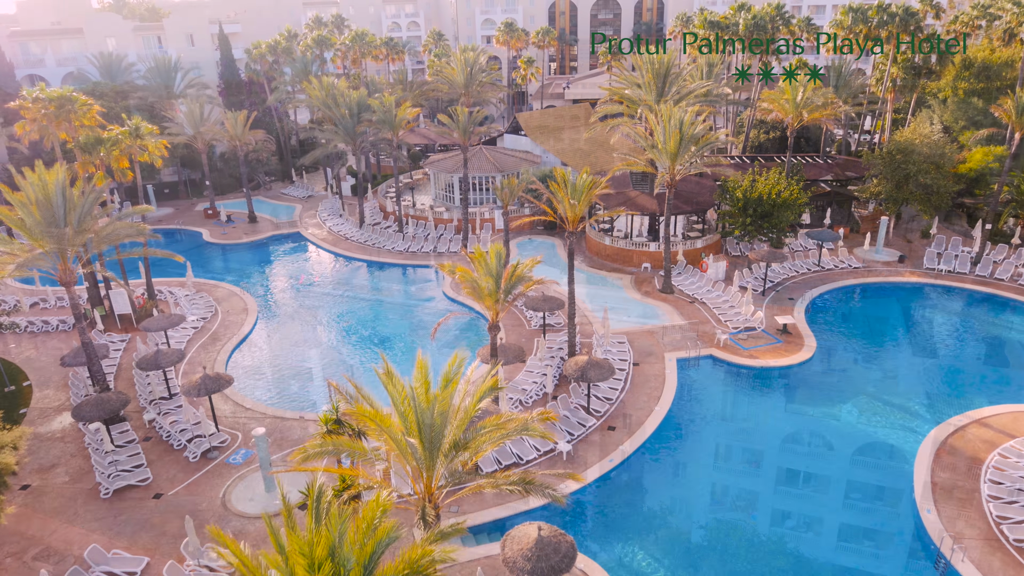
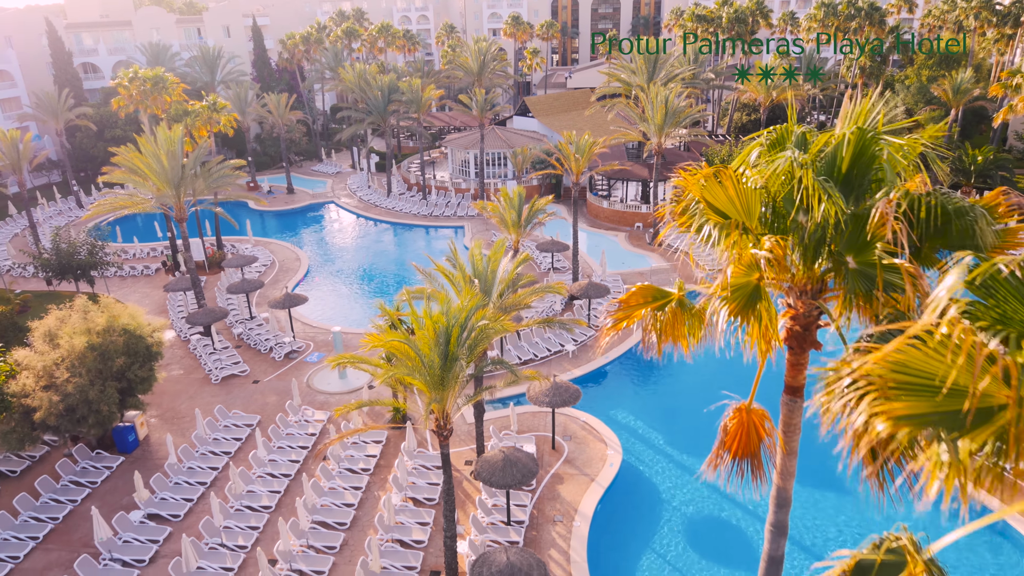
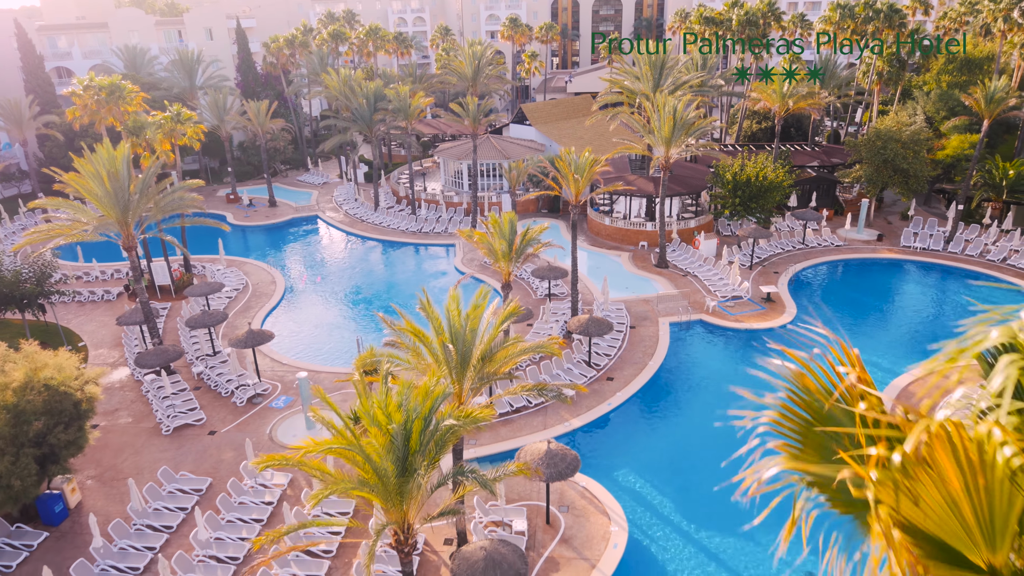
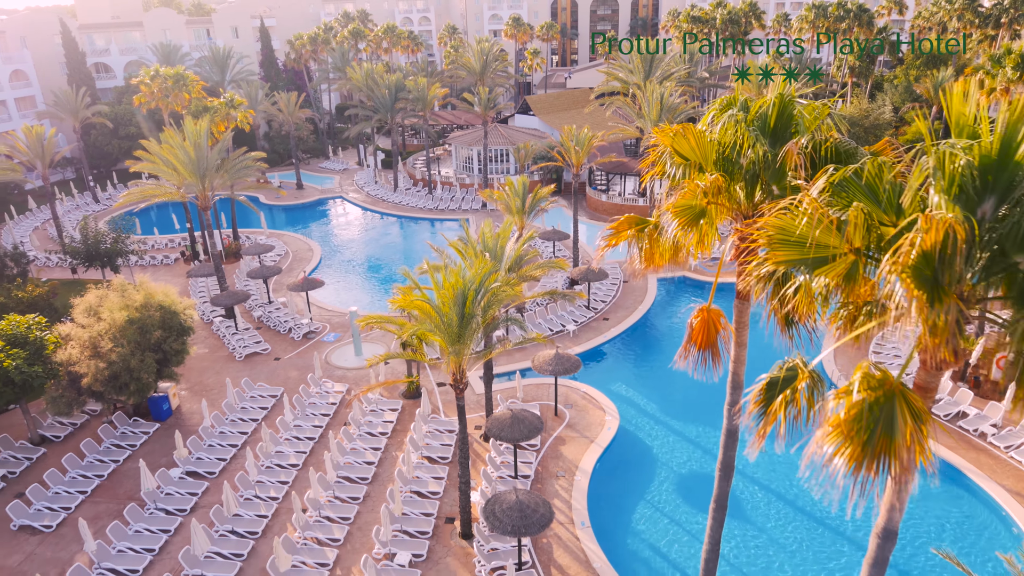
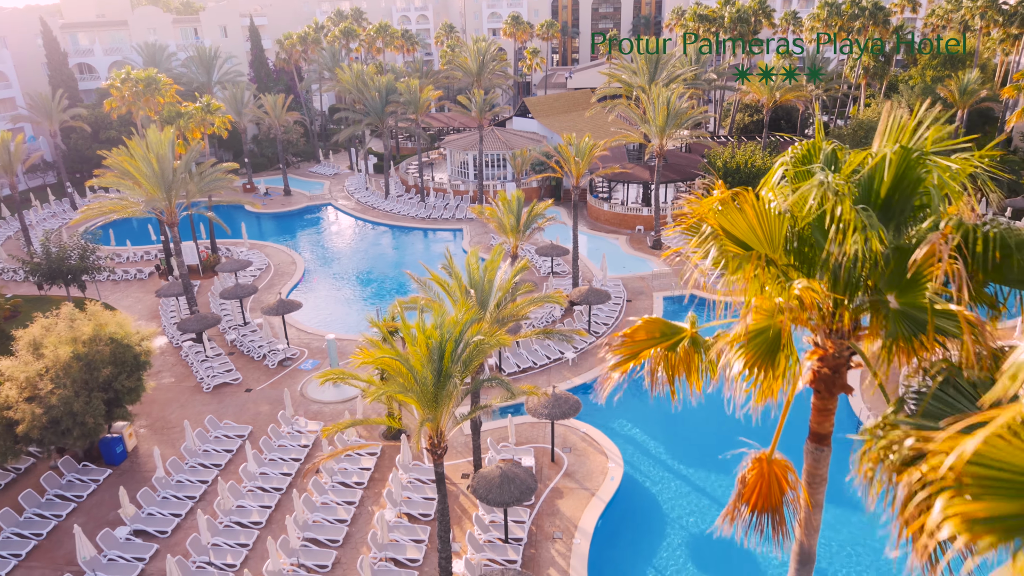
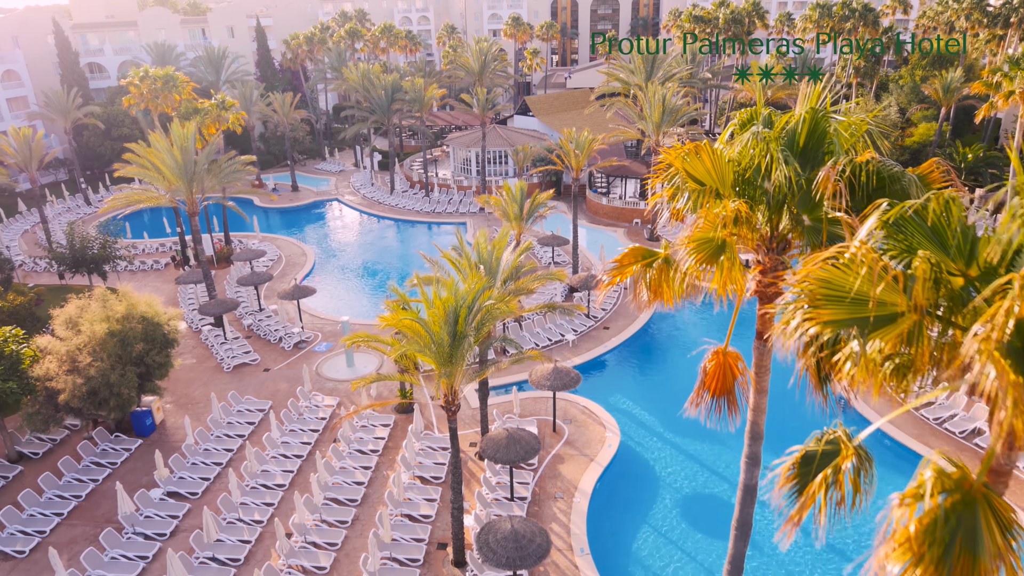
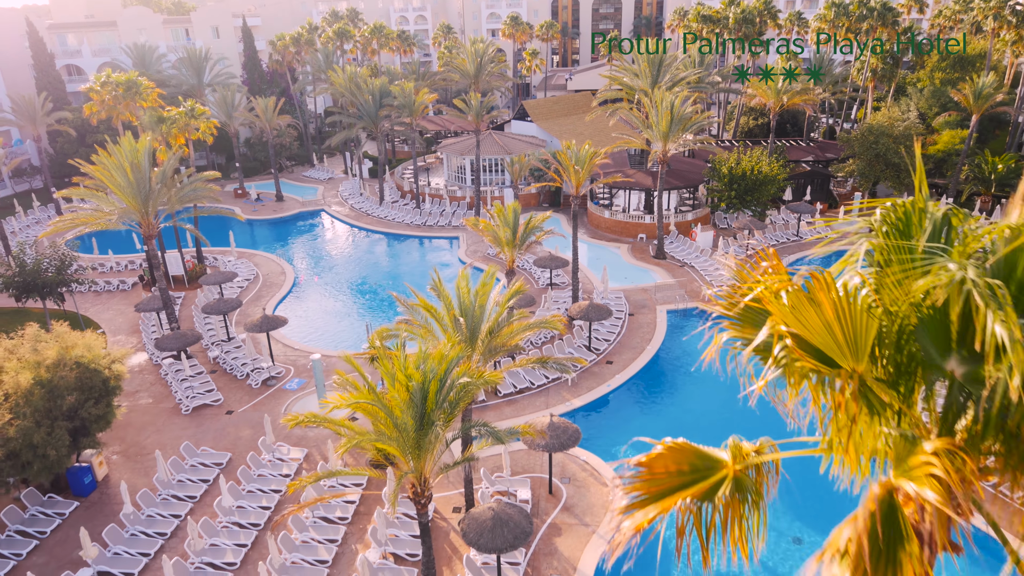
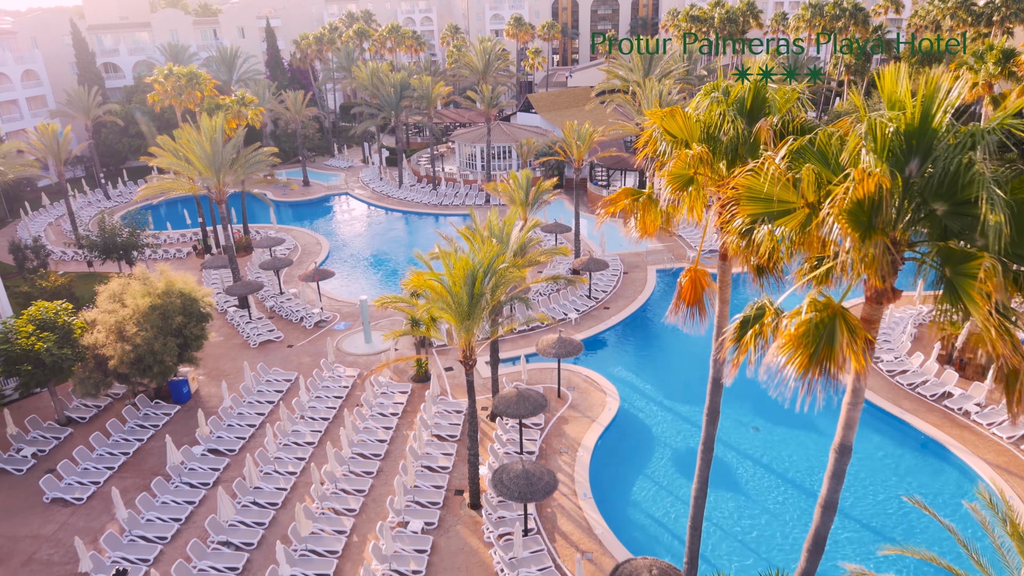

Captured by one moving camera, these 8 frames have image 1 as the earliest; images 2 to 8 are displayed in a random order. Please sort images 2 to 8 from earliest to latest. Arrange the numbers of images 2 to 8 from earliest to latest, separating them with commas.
3, 7, 5, 2, 6, 4, 8
